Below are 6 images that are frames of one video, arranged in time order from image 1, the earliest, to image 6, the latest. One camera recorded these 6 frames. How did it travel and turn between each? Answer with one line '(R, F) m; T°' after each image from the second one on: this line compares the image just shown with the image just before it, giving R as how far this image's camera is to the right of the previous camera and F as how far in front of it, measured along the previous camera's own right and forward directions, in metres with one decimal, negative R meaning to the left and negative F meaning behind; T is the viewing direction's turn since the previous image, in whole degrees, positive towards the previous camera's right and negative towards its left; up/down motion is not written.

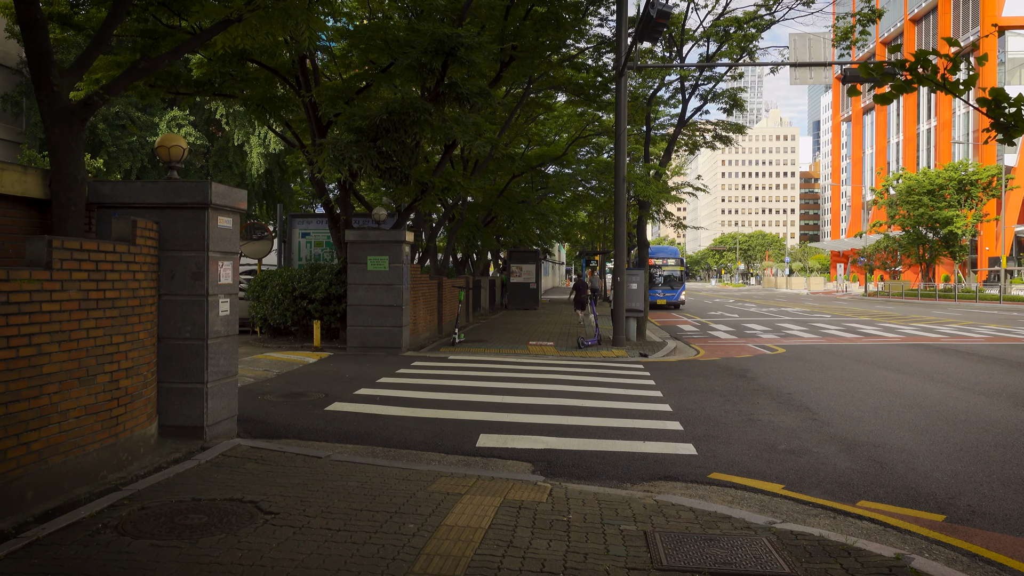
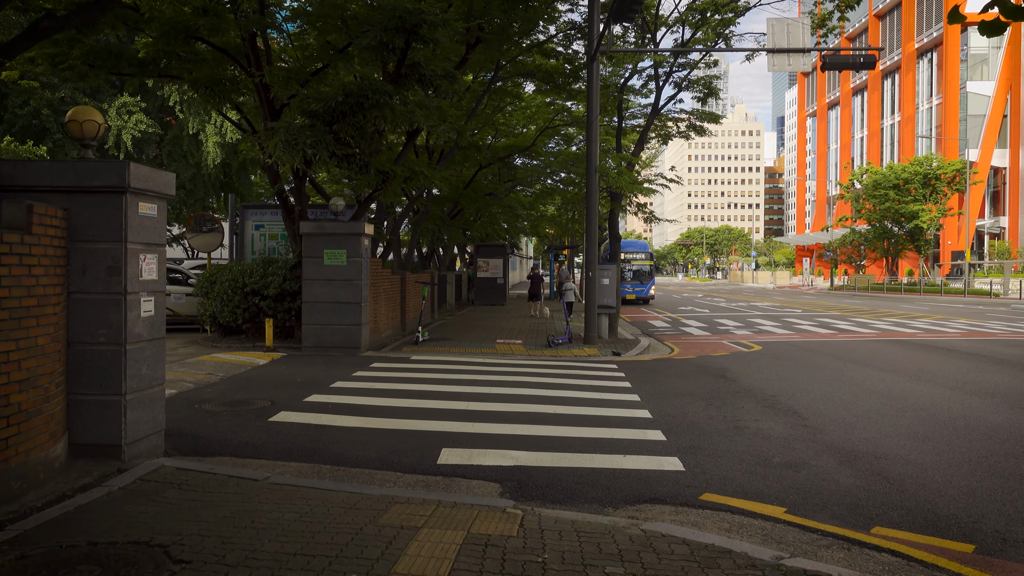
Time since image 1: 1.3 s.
(0.0, +0.8) m; +2°
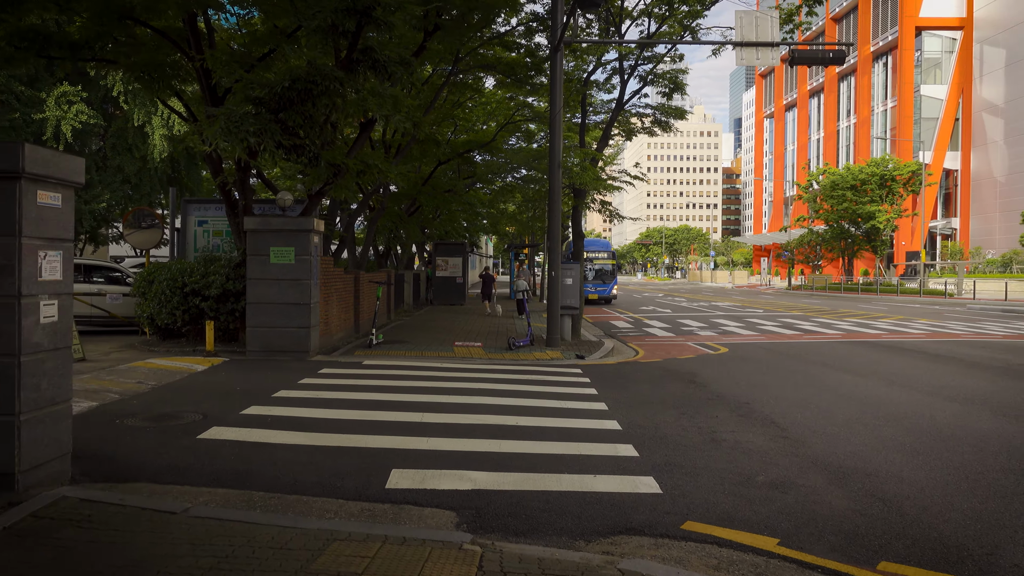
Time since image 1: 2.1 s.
(0.0, +0.7) m; +3°
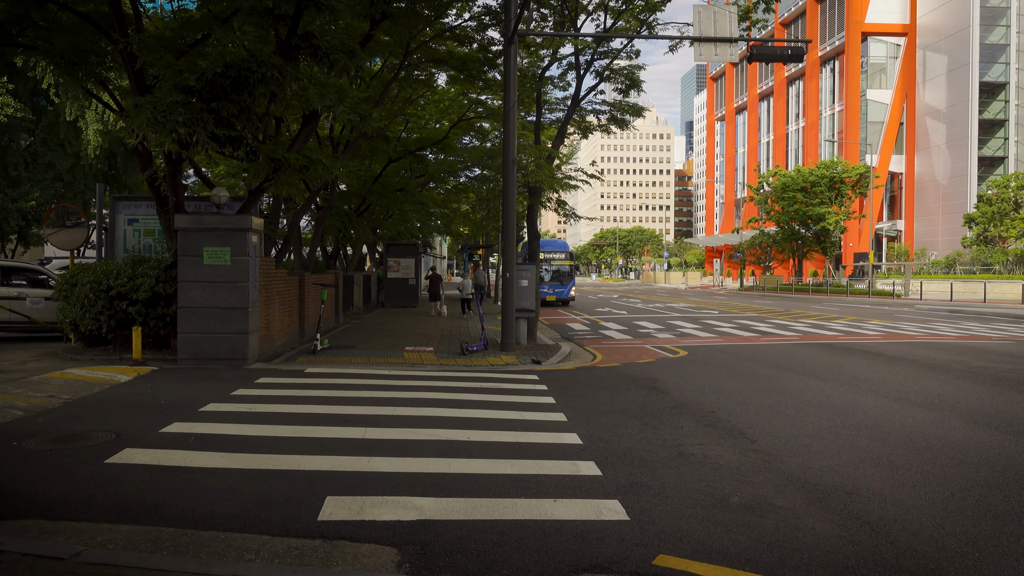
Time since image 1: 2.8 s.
(0.0, +0.6) m; +3°
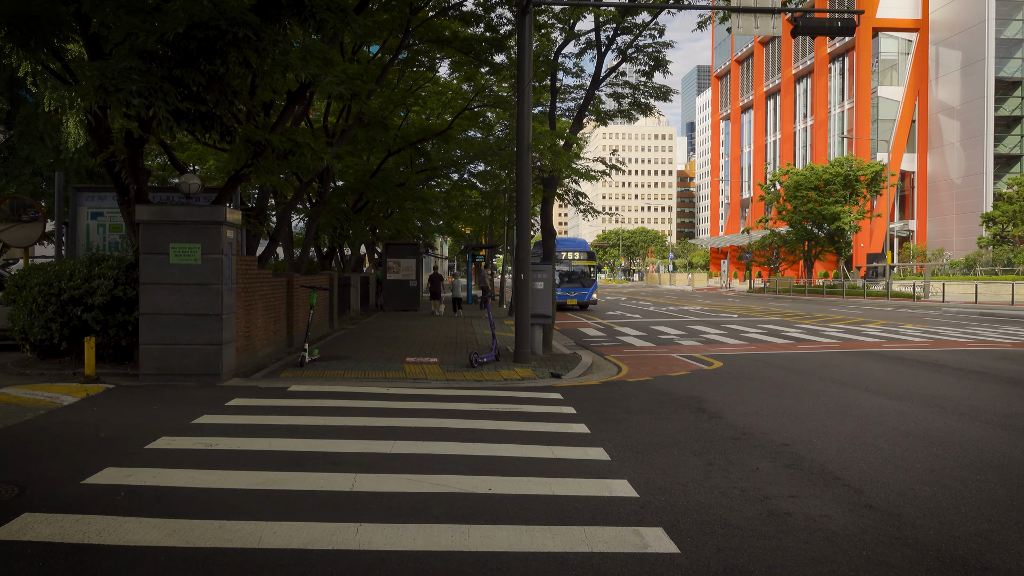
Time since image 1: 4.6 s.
(-0.2, +1.7) m; 0°
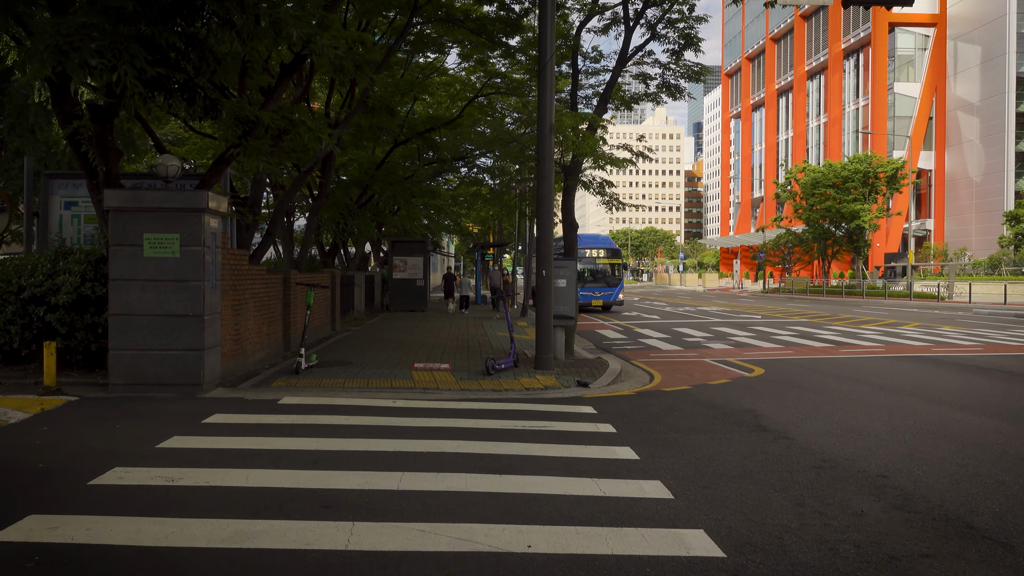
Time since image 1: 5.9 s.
(-0.2, +1.3) m; 0°
